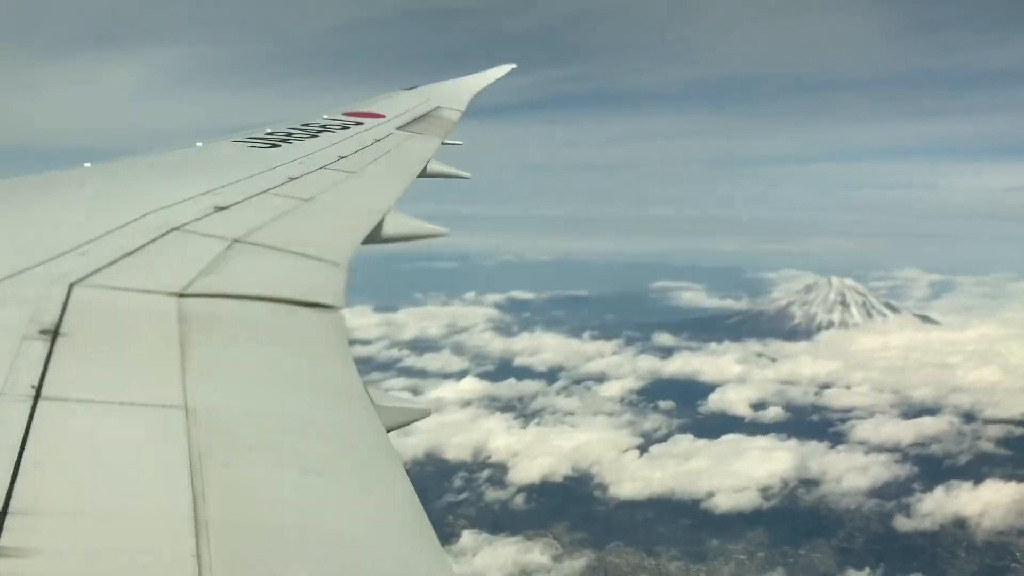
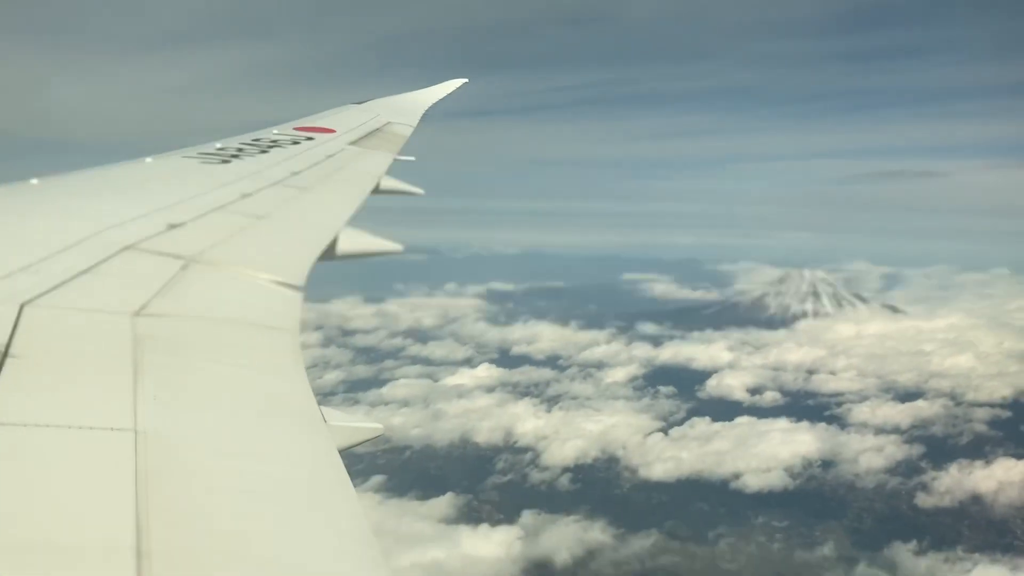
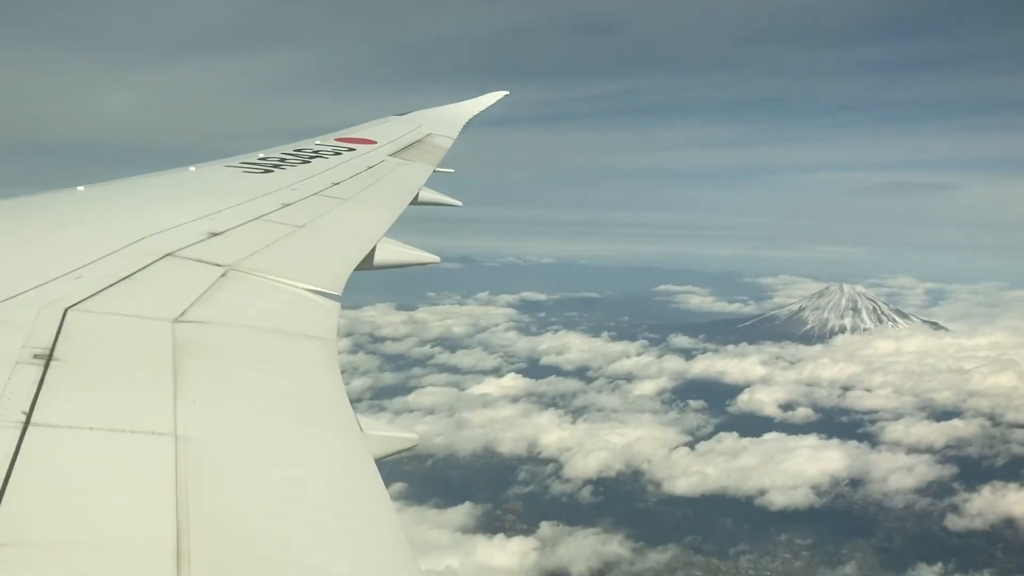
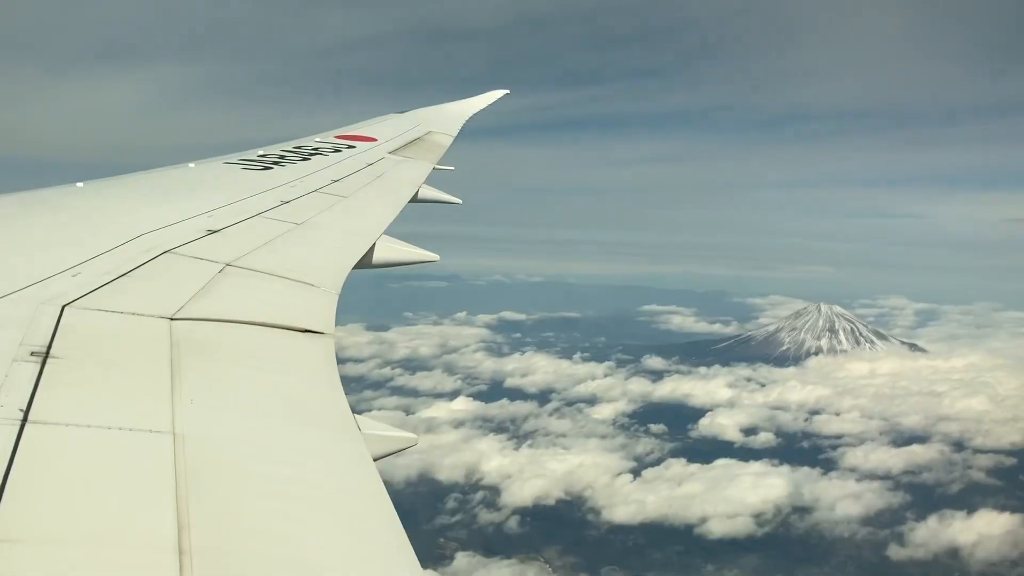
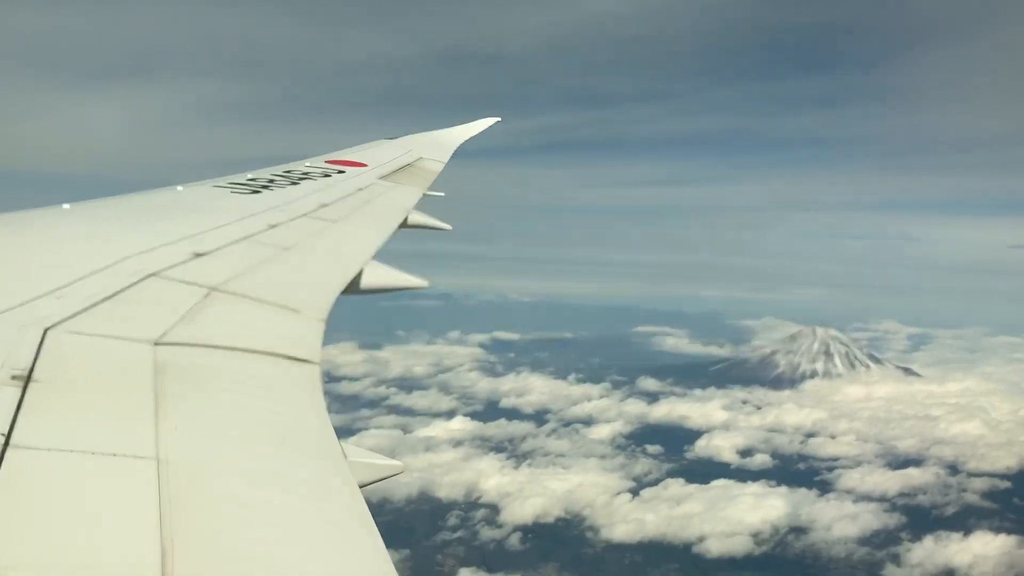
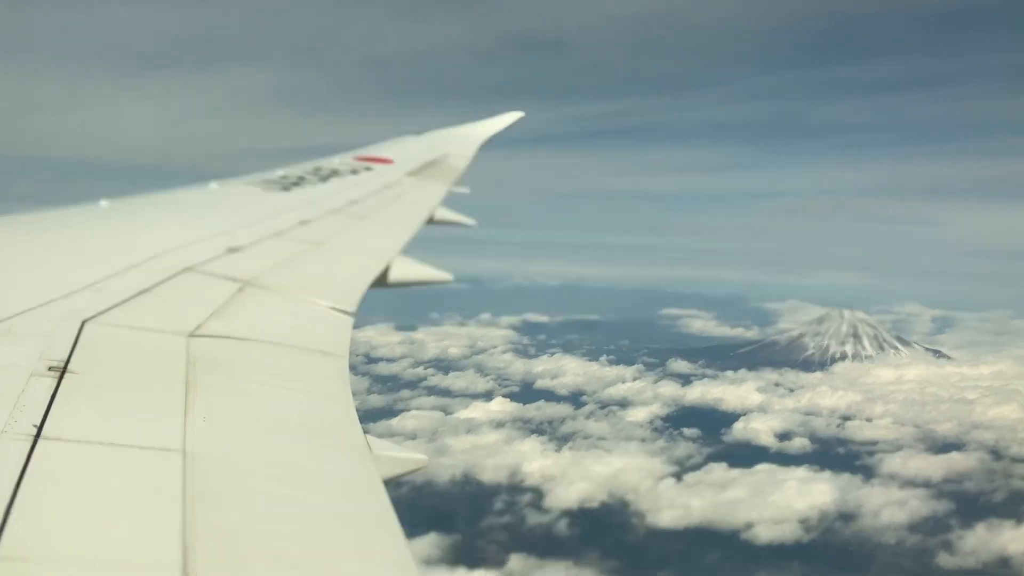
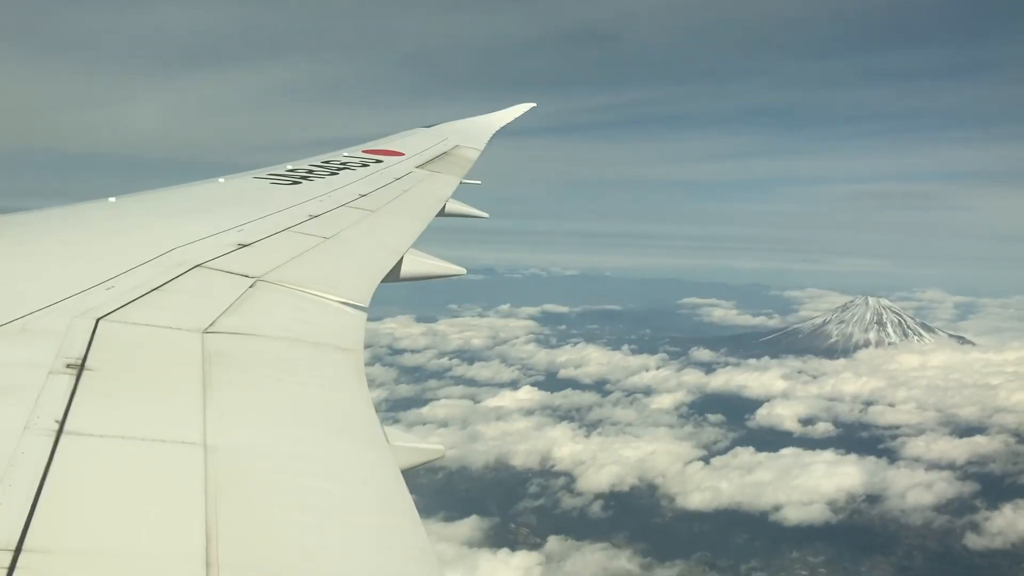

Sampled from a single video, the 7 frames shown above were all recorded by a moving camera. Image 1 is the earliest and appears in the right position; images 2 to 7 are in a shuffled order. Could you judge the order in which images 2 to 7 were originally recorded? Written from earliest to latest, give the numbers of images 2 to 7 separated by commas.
4, 5, 6, 7, 3, 2
